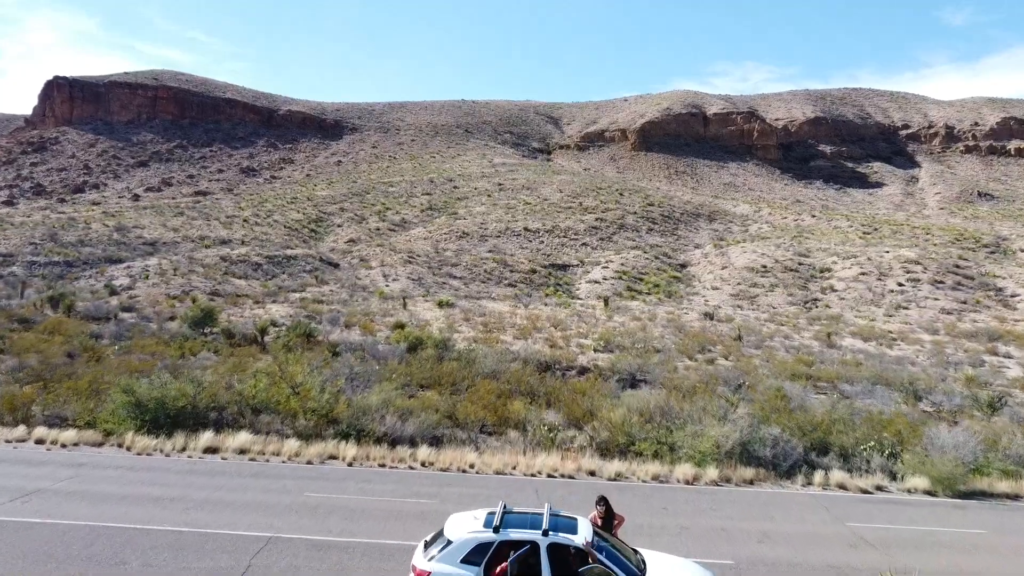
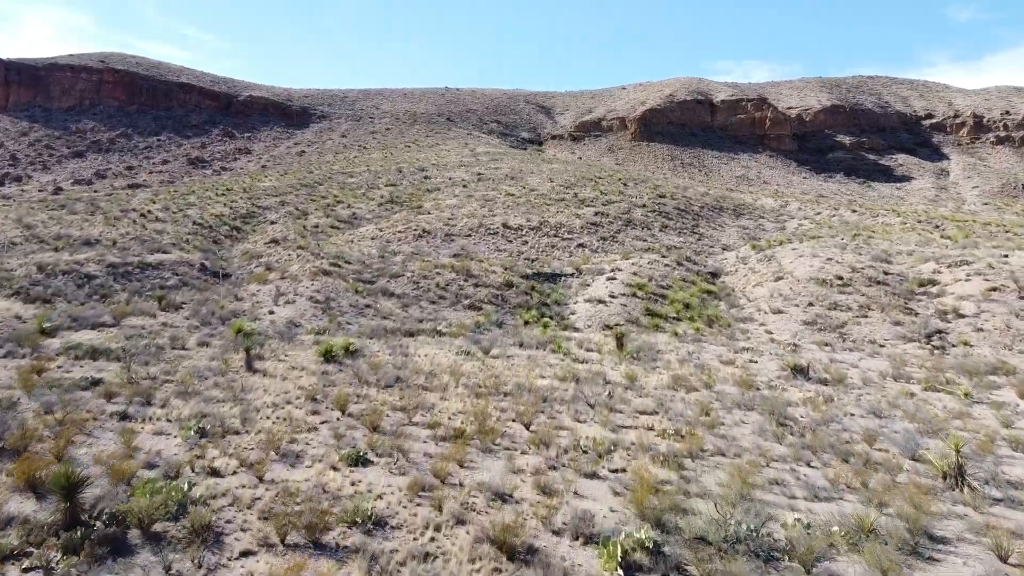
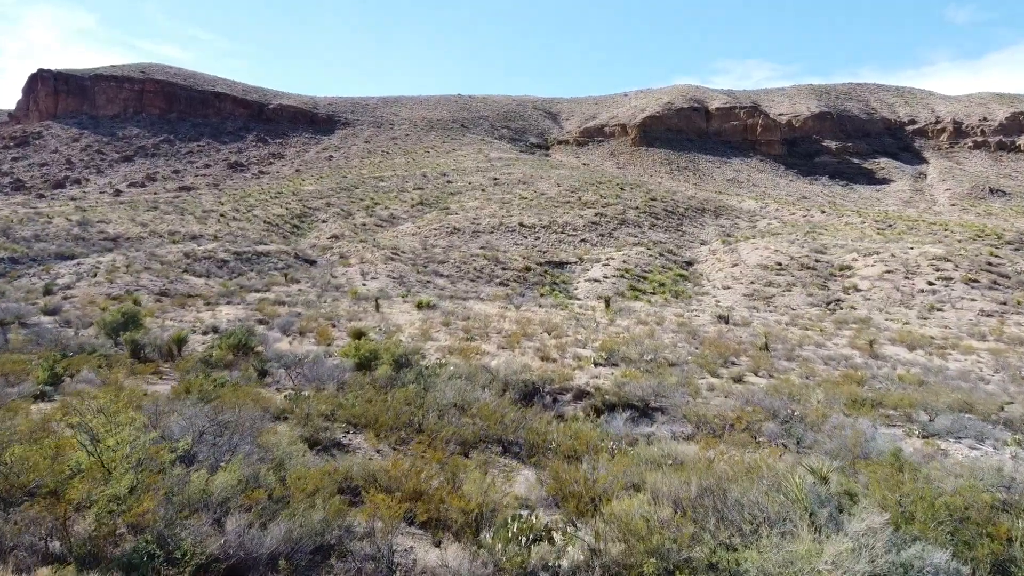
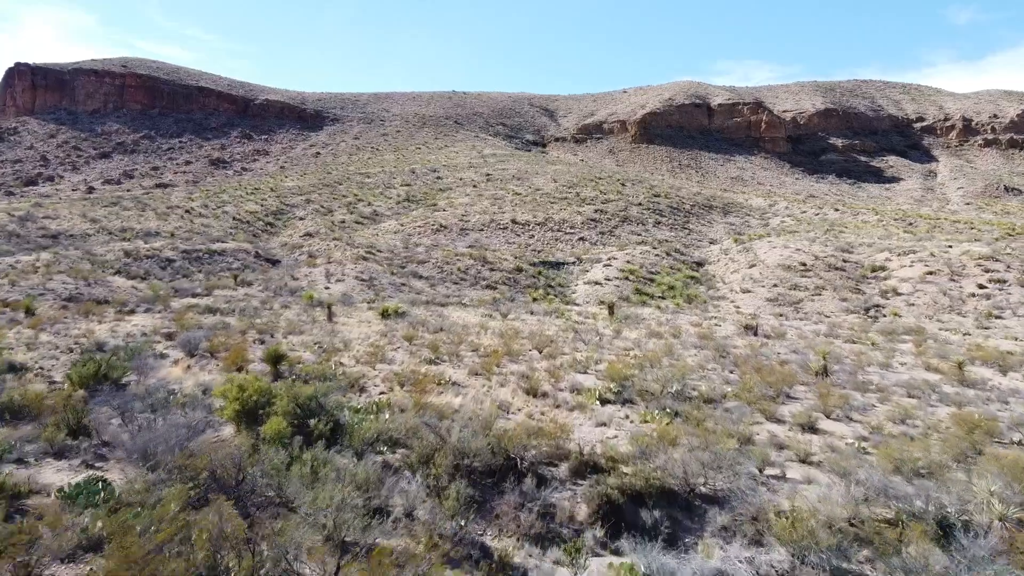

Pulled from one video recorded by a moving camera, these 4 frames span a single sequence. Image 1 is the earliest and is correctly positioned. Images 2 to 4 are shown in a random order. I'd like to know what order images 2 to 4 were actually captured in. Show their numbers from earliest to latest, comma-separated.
3, 4, 2
